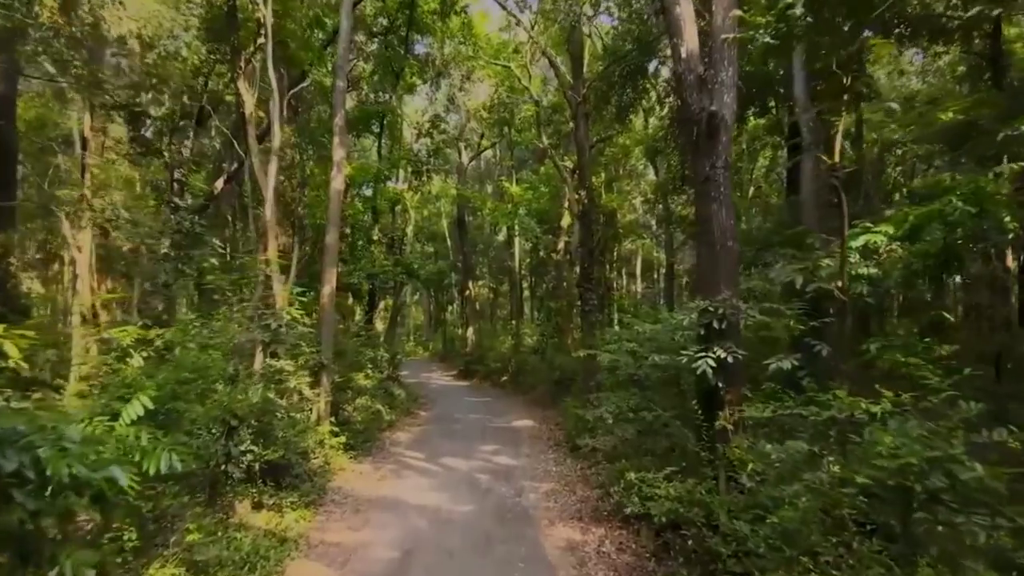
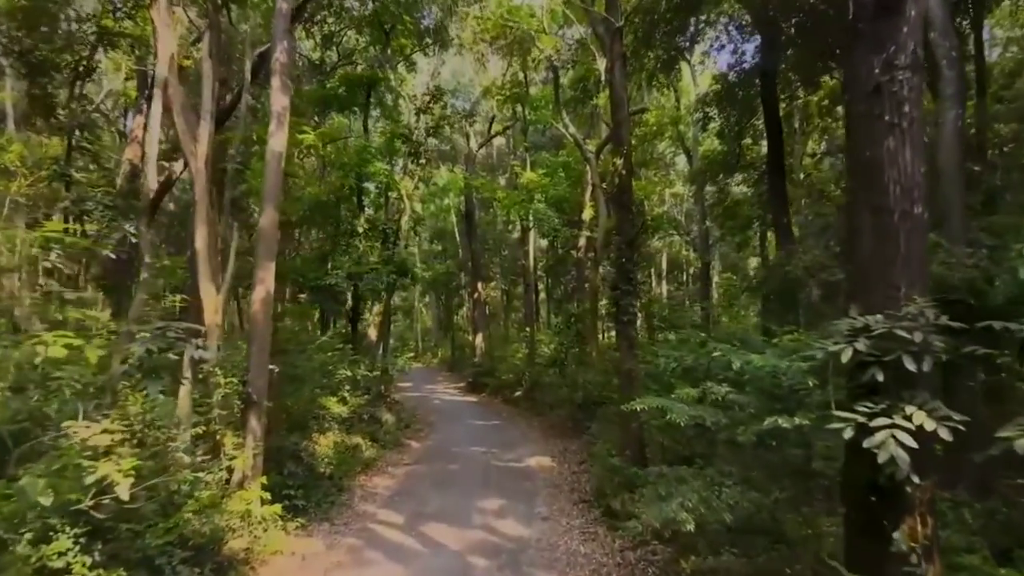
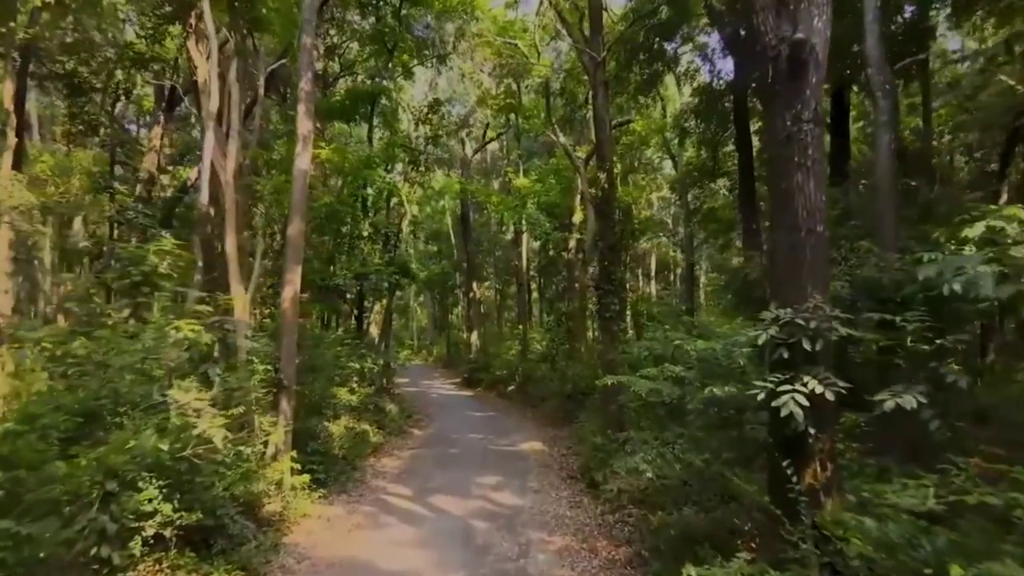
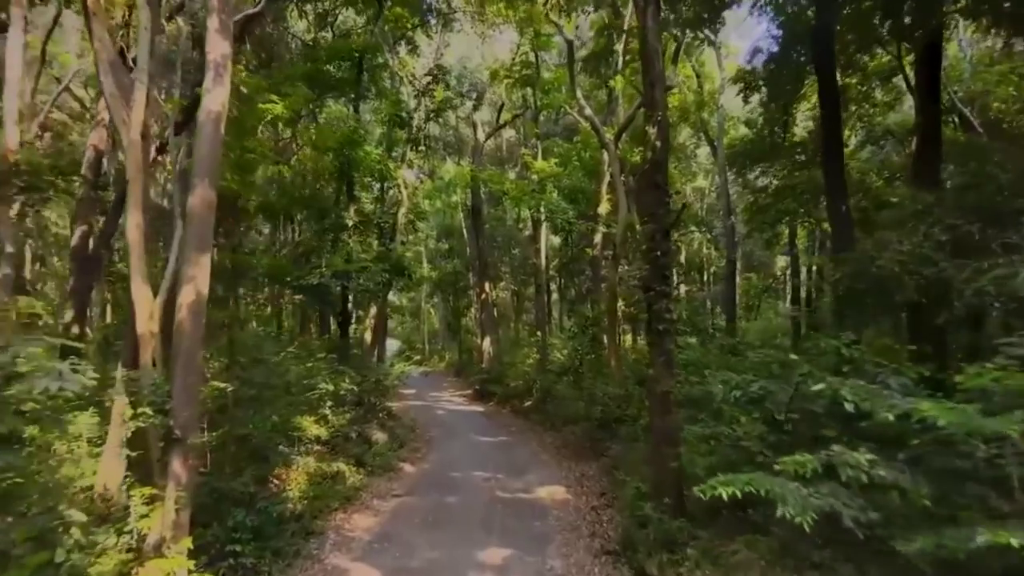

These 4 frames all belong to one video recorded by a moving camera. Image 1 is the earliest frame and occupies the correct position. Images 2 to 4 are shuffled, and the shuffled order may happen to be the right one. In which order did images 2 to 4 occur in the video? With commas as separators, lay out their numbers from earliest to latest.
3, 2, 4
